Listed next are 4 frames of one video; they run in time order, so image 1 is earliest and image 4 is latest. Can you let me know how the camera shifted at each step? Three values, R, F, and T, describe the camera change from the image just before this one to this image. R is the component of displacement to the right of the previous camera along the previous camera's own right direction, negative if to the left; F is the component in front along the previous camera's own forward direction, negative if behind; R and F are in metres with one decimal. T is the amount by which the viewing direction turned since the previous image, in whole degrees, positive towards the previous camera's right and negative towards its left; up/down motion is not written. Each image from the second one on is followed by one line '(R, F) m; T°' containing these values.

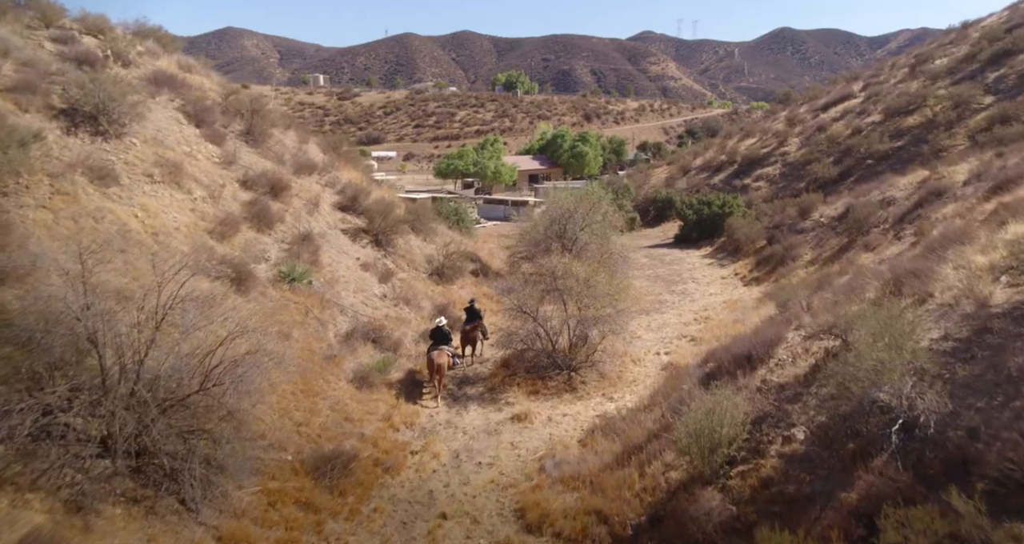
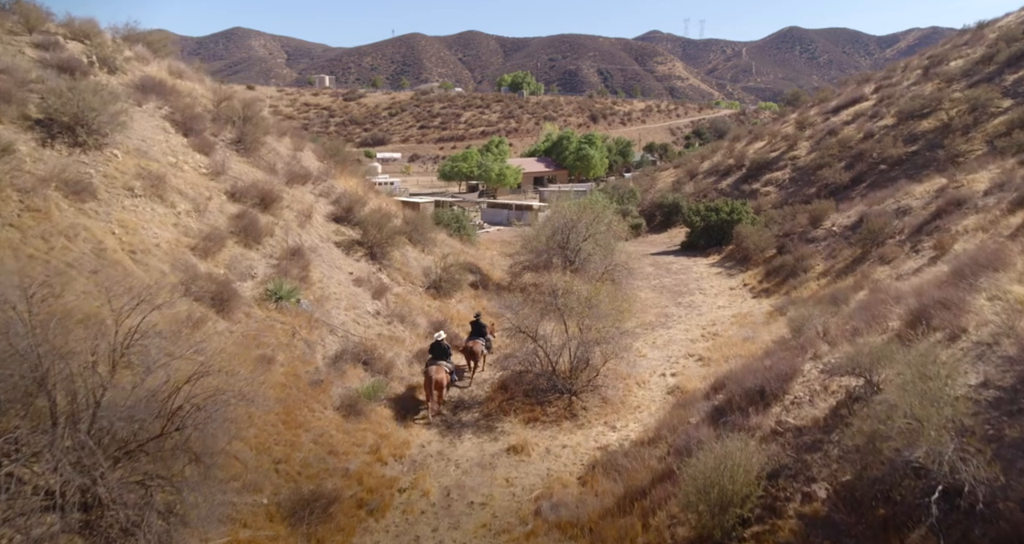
(+0.2, +0.8) m; 0°
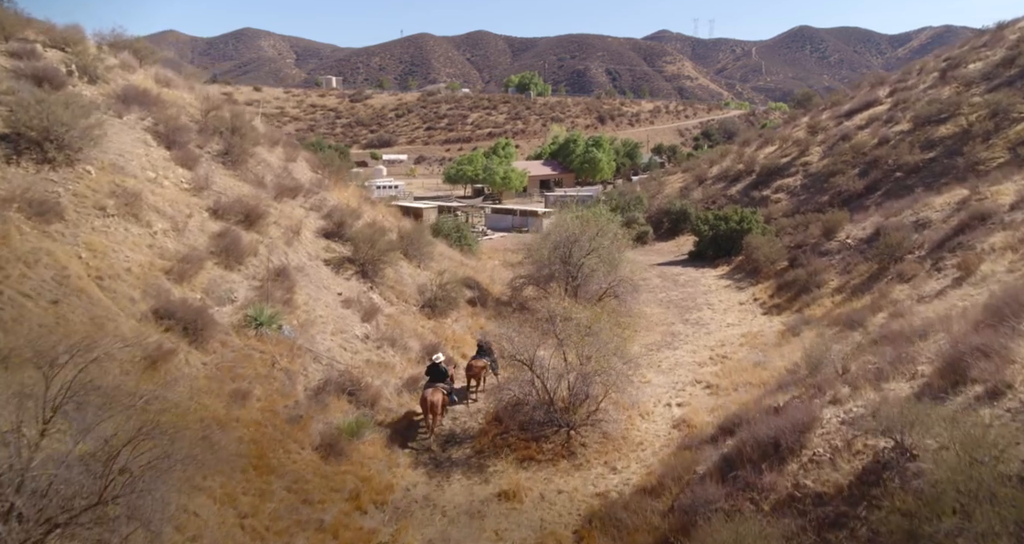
(+0.2, +0.9) m; -1°
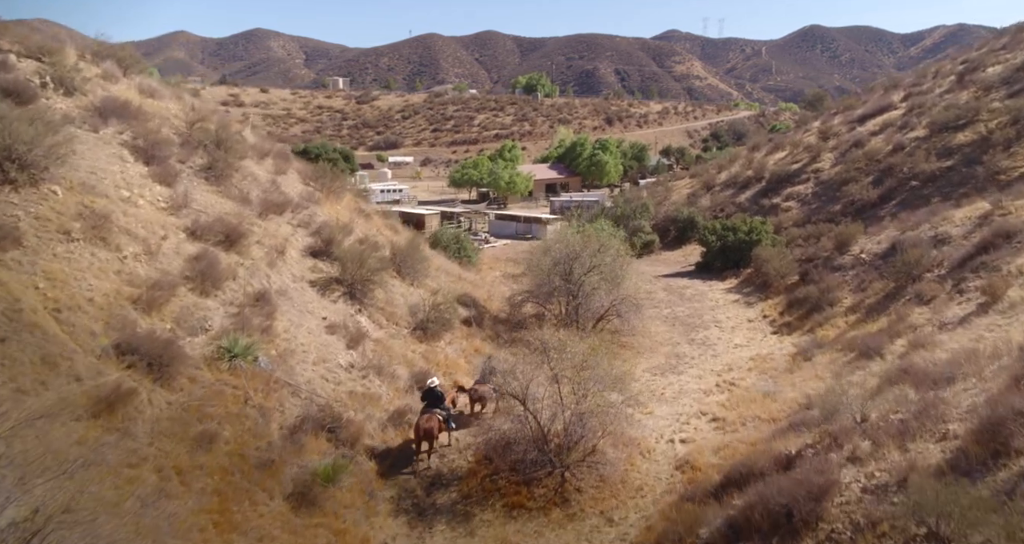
(+0.3, +0.9) m; -1°
